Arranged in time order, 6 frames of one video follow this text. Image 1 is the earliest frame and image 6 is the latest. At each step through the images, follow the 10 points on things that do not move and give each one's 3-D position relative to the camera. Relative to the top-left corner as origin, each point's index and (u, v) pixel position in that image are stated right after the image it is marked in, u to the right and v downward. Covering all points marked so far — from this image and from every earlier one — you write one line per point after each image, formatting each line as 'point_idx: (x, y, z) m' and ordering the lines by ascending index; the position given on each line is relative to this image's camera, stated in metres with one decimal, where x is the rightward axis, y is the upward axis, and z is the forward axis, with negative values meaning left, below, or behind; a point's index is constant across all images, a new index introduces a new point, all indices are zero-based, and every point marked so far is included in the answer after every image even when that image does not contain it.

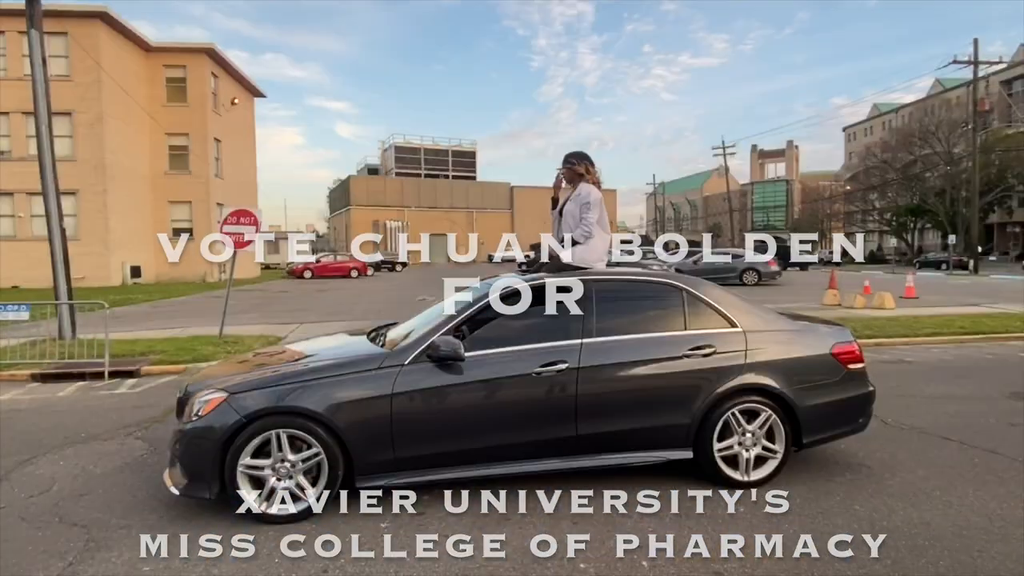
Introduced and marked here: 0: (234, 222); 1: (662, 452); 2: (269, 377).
0: (-5.1, +1.2, +10.9) m
1: (+1.0, -1.1, +4.1) m
2: (-1.5, -0.6, +3.7) m
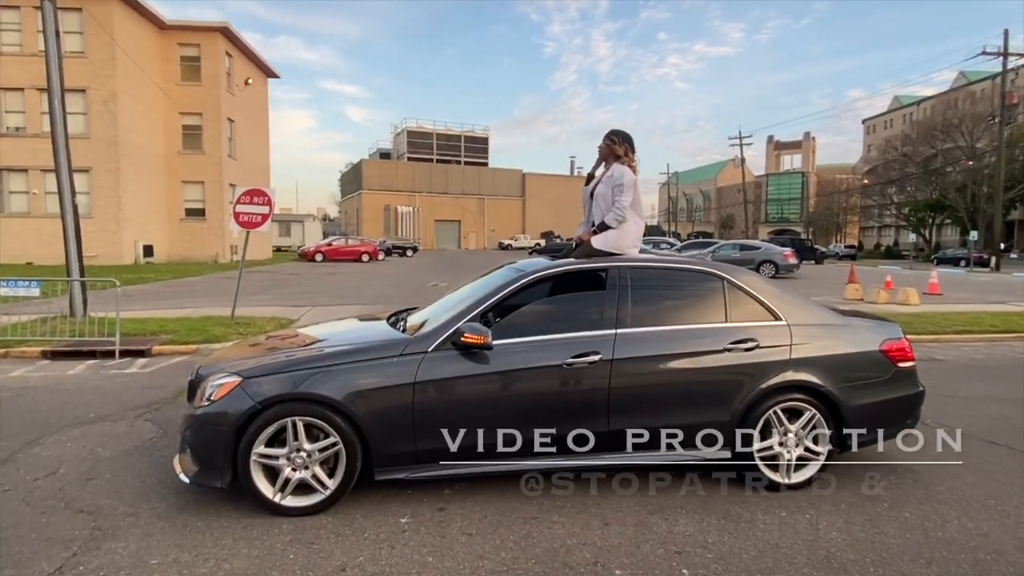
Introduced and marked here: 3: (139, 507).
0: (-4.8, +1.6, +10.7) m
1: (+1.2, -1.0, +3.8) m
2: (-1.4, -0.4, +3.5) m
3: (-2.2, -1.3, +3.5) m
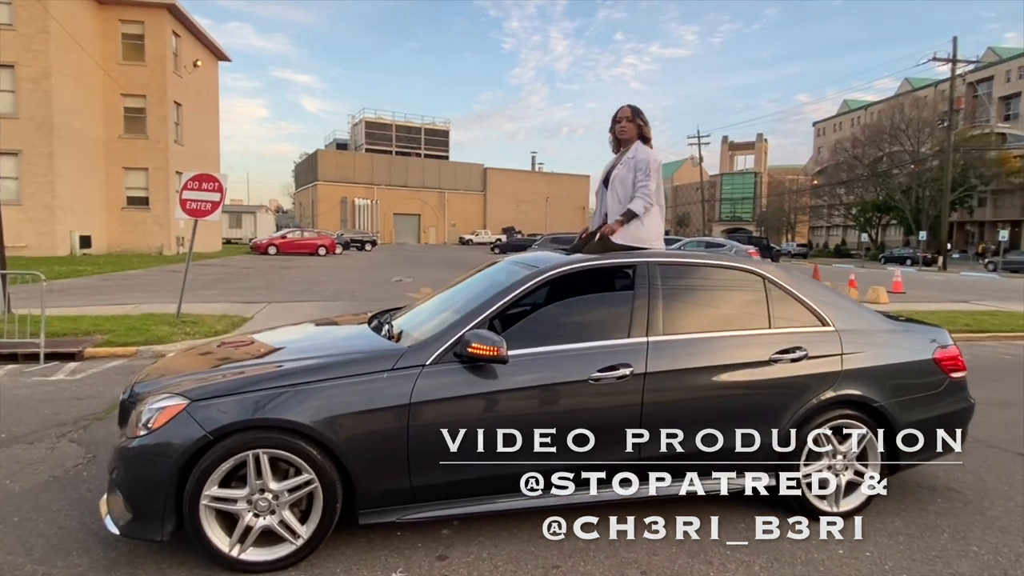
0: (-5.2, +1.7, +9.7) m
1: (+1.2, -1.0, +3.3) m
2: (-1.3, -0.4, +2.8) m
3: (-2.1, -1.3, +2.8) m
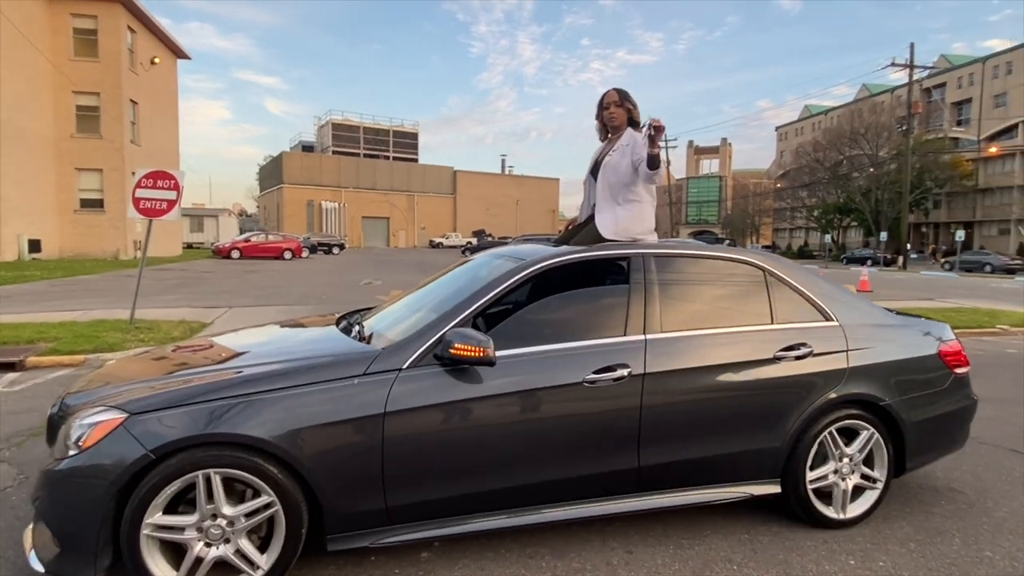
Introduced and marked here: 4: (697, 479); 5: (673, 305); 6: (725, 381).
0: (-5.6, +1.6, +9.2) m
1: (+1.2, -1.0, +3.1) m
2: (-1.3, -0.4, +2.4) m
3: (-2.2, -1.3, +2.4) m
4: (+0.9, -1.0, +3.0) m
5: (+0.8, -0.1, +3.1) m
6: (+1.1, -0.5, +3.0) m
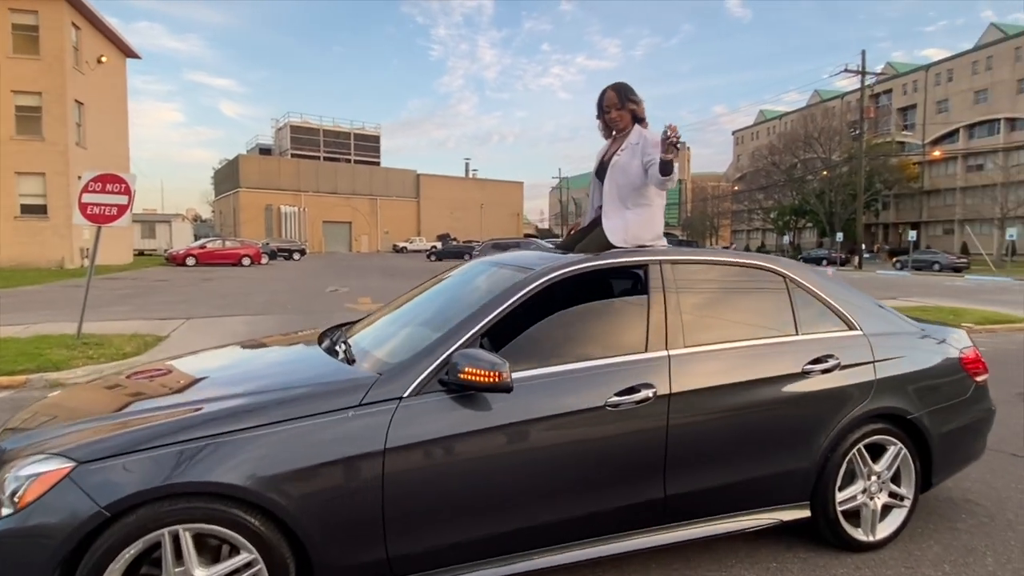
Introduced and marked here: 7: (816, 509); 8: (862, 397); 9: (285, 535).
0: (-5.9, +1.4, +8.5) m
1: (+1.2, -1.0, +2.8) m
2: (-1.2, -0.5, +2.1) m
3: (-2.1, -1.4, +1.9) m
4: (+1.0, -1.0, +2.7) m
5: (+0.9, -0.1, +2.8) m
6: (+1.1, -0.5, +2.7) m
7: (+1.5, -1.1, +2.9) m
8: (+1.7, -0.5, +2.9) m
9: (-0.8, -0.9, +2.1) m
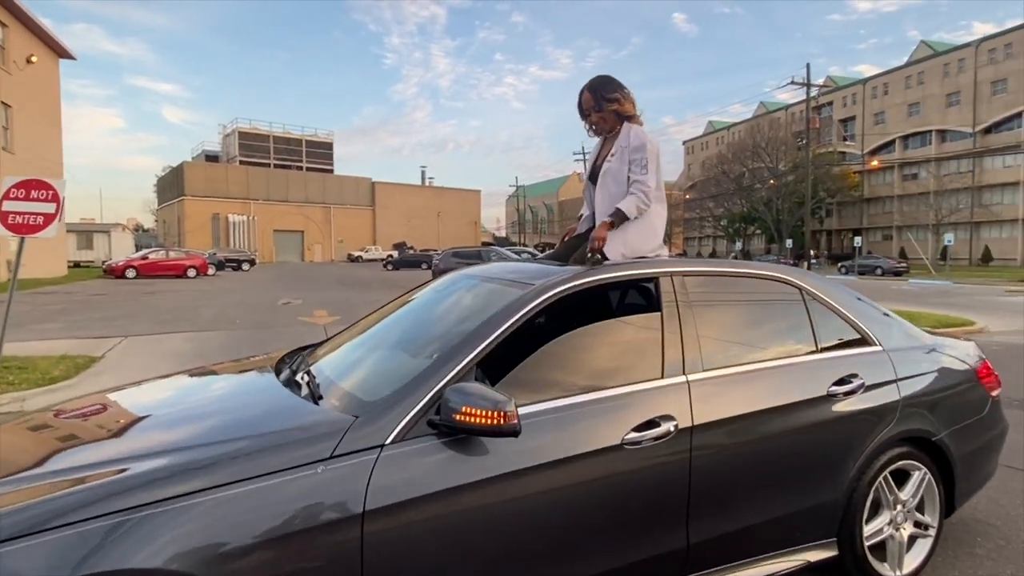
0: (-6.4, +1.2, +7.7) m
1: (+1.2, -1.1, +2.5) m
2: (-1.2, -0.6, +1.6) m
3: (-2.0, -1.5, +1.4) m
4: (+1.0, -1.1, +2.4) m
5: (+0.8, -0.2, +2.5) m
6: (+1.1, -0.6, +2.4) m
7: (+1.5, -1.1, +2.6) m
8: (+1.7, -0.6, +2.7) m
9: (-0.8, -0.9, +1.7) m
